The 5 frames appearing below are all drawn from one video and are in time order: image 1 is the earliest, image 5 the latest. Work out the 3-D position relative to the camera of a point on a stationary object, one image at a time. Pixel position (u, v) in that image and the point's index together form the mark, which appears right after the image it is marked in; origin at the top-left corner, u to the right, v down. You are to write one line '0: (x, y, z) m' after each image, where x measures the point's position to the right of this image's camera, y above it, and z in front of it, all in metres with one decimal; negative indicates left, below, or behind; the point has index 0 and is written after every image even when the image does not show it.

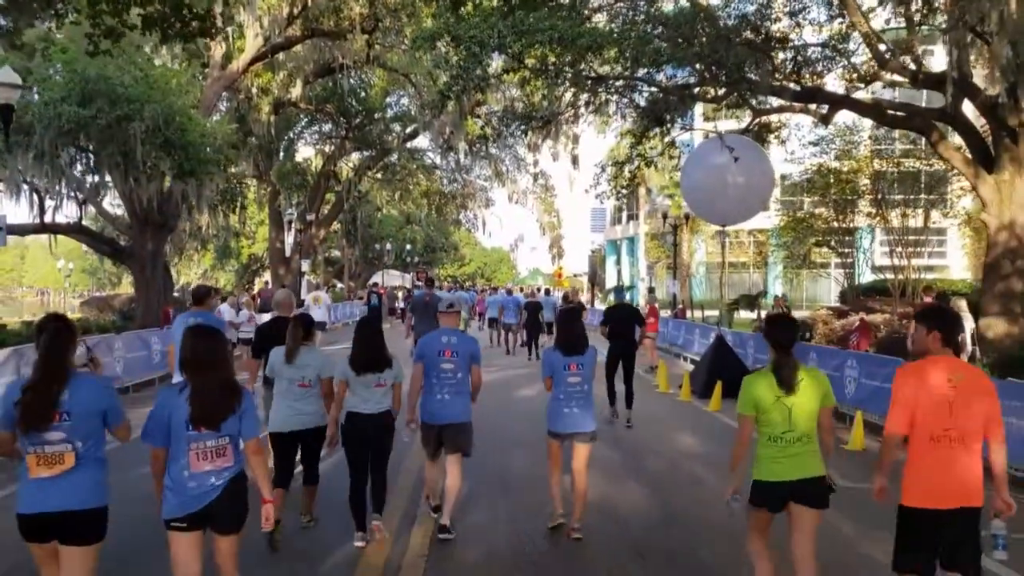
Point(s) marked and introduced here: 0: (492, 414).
0: (-0.3, -1.9, +15.2) m
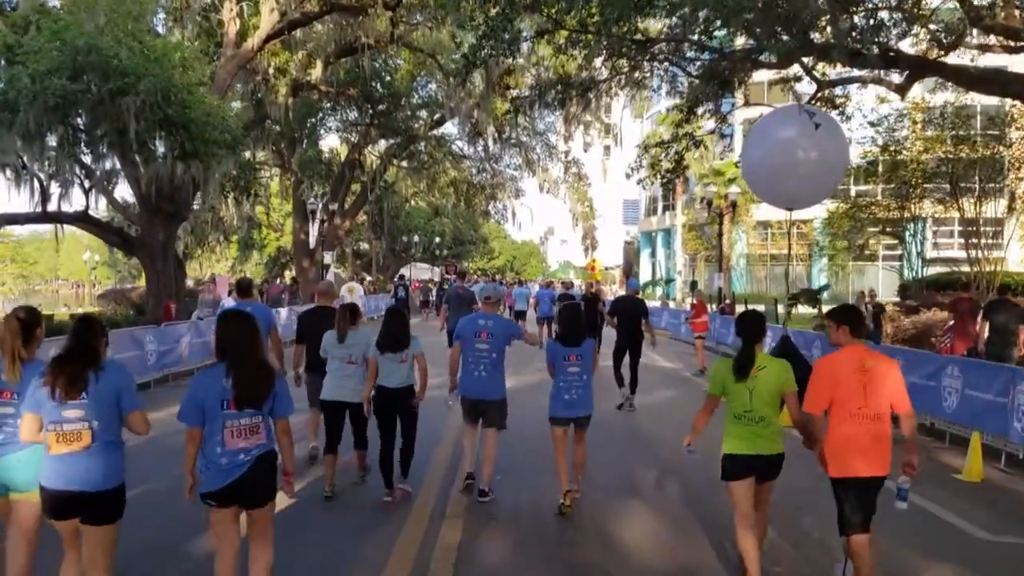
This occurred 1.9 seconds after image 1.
0: (+0.2, -1.8, +13.6) m
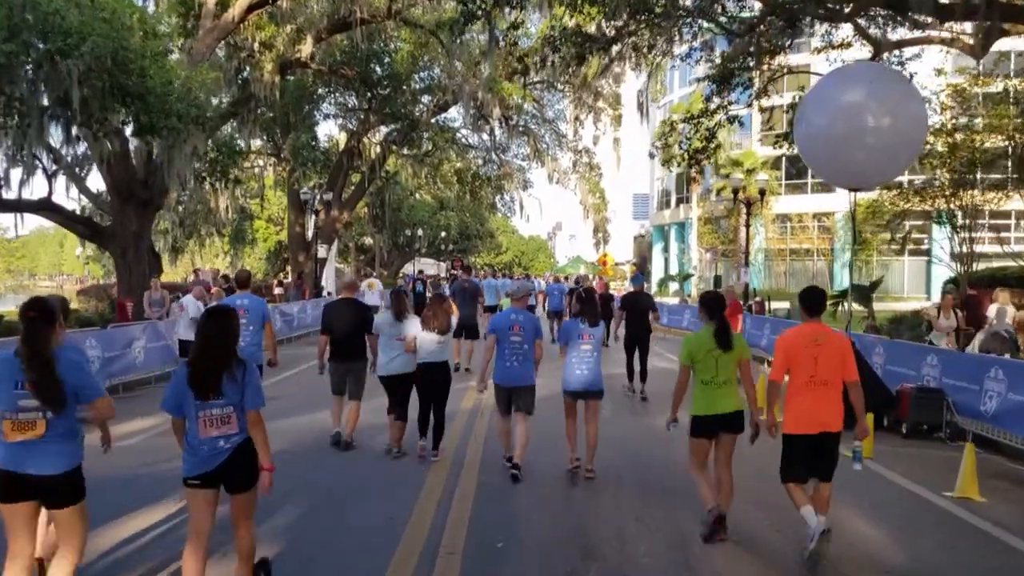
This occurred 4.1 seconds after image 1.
0: (+0.3, -1.7, +11.7) m
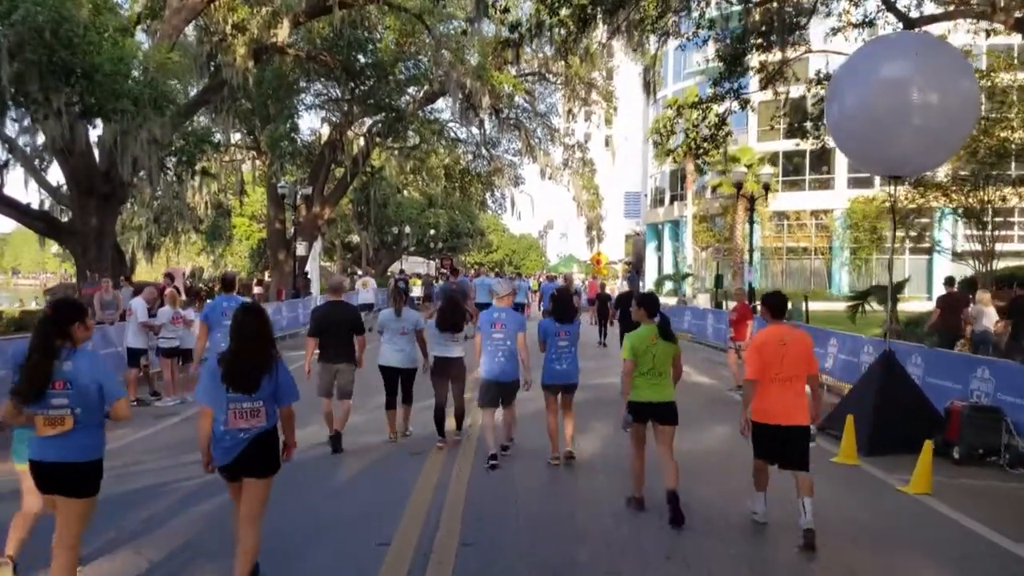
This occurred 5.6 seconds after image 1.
0: (+0.2, -1.7, +10.4) m
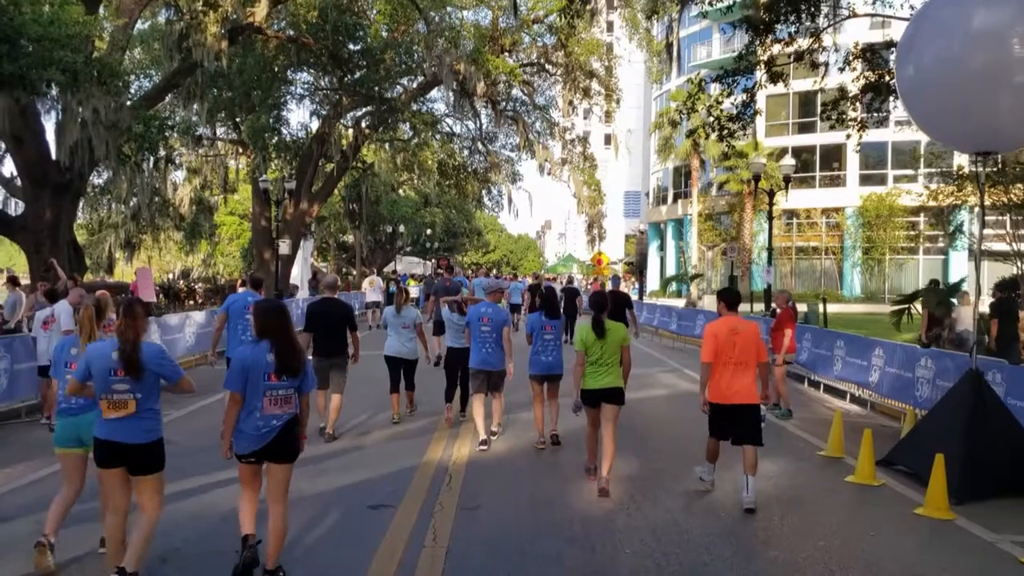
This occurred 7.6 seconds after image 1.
0: (+0.2, -1.8, +8.7) m
